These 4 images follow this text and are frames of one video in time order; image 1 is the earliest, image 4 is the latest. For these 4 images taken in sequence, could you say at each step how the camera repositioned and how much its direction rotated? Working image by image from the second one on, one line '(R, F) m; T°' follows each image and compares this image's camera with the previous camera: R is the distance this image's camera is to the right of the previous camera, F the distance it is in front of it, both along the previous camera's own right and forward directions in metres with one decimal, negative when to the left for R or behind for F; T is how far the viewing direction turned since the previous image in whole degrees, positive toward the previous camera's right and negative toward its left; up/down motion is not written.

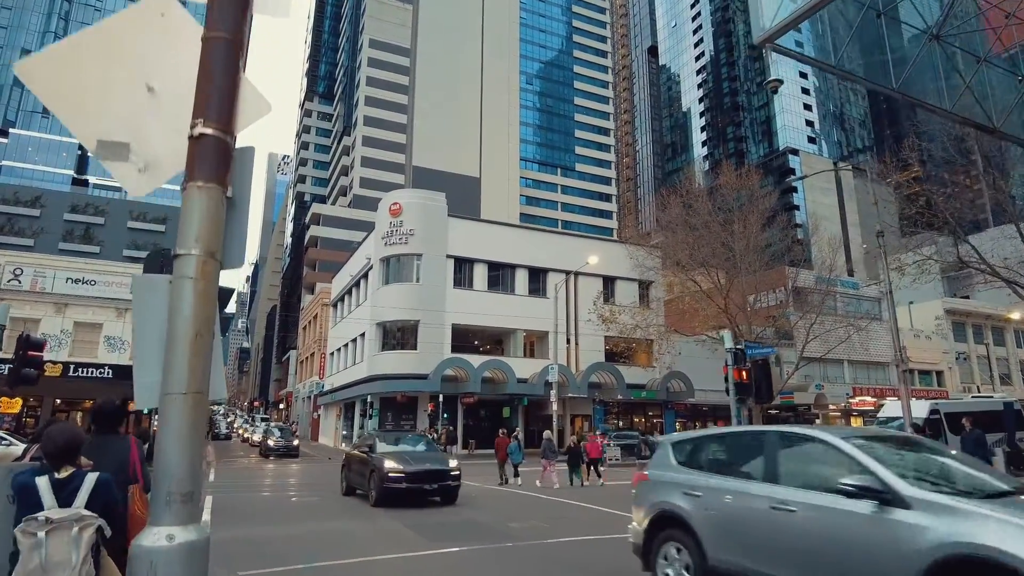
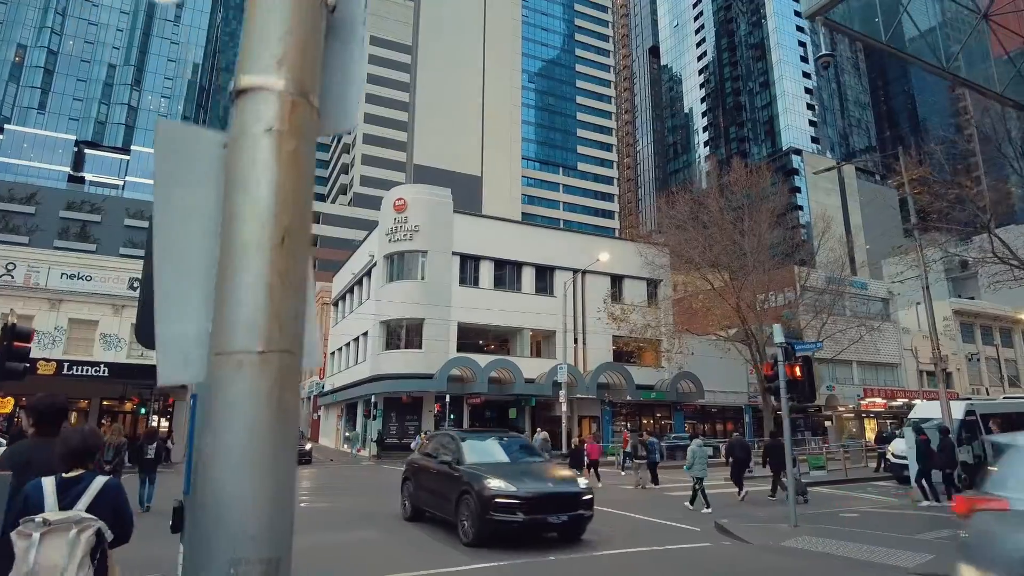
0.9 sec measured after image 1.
(-0.5, +0.8) m; 0°
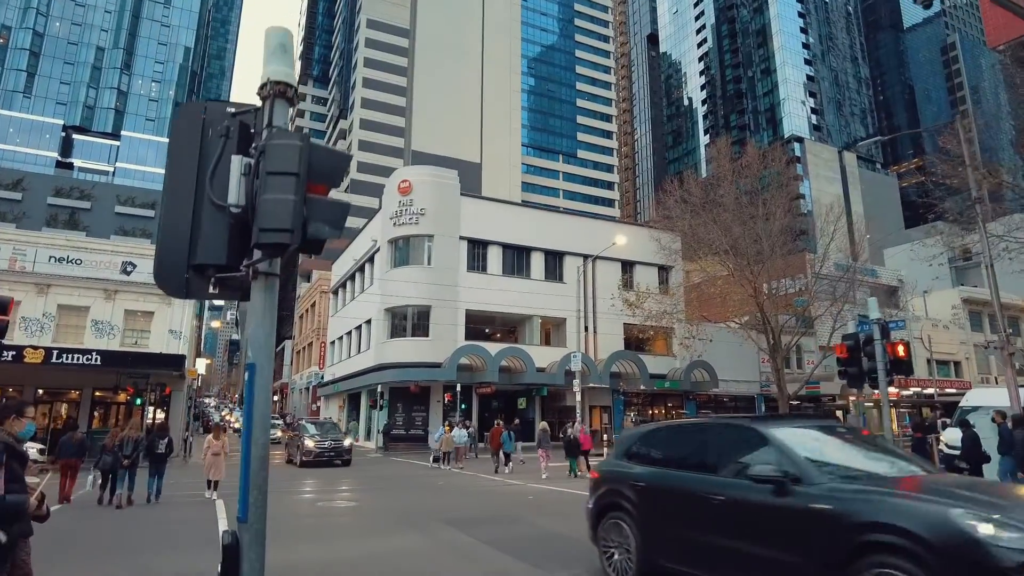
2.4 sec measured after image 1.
(-0.9, +1.3) m; +1°
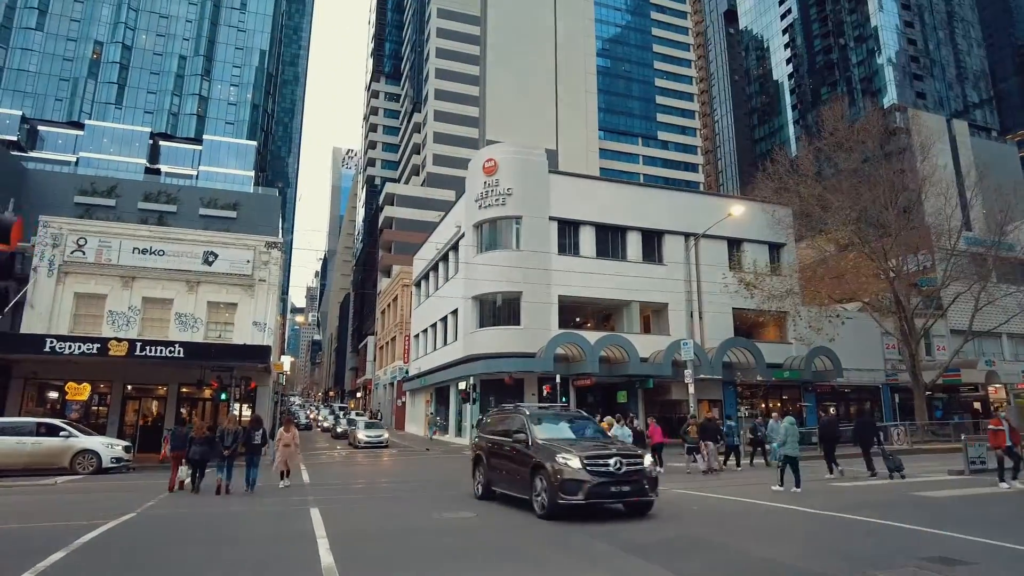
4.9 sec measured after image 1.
(-1.3, +2.5) m; -6°
